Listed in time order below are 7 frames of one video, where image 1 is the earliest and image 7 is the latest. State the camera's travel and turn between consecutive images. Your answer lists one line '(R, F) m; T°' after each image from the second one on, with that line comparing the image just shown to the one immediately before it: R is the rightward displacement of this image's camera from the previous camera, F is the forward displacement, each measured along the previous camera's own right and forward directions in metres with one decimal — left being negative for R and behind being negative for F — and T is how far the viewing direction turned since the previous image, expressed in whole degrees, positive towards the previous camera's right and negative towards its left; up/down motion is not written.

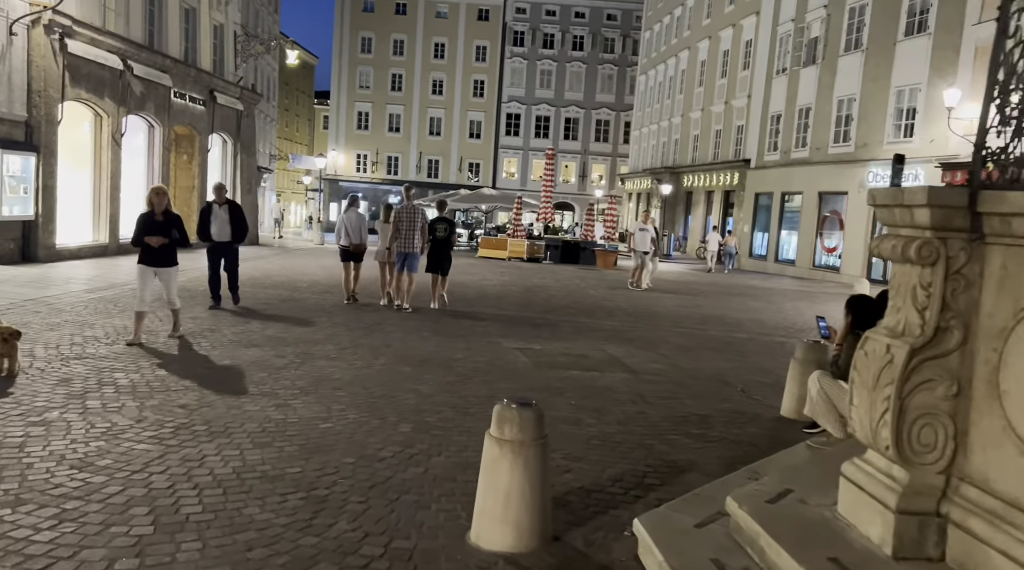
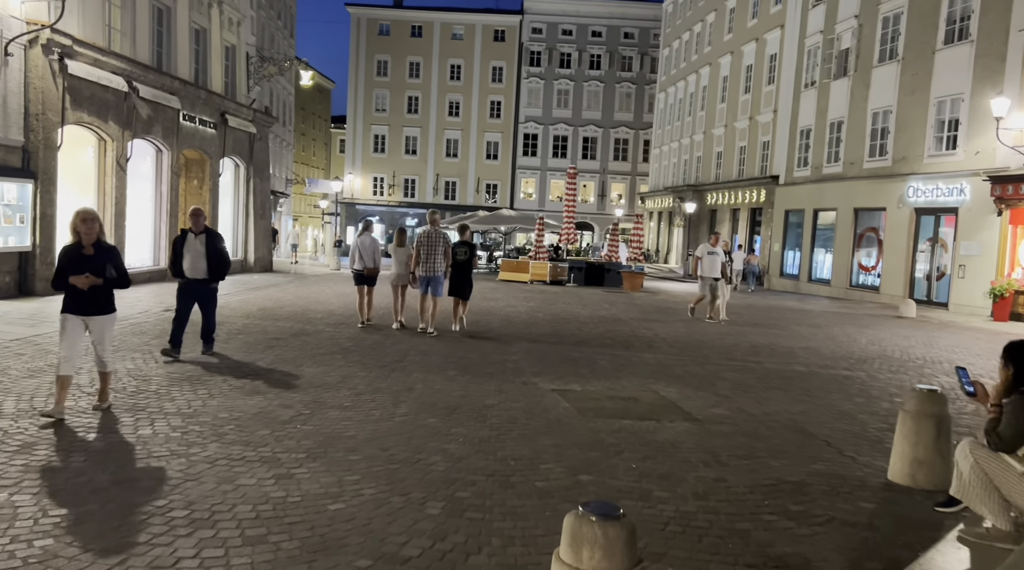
(-0.2, +1.1) m; -1°
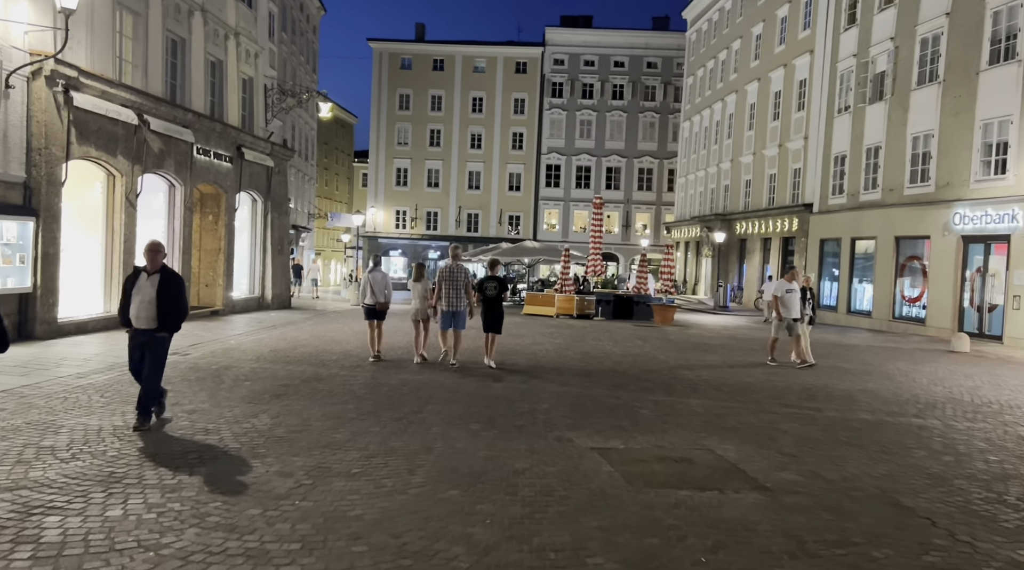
(-0.1, +1.0) m; -2°
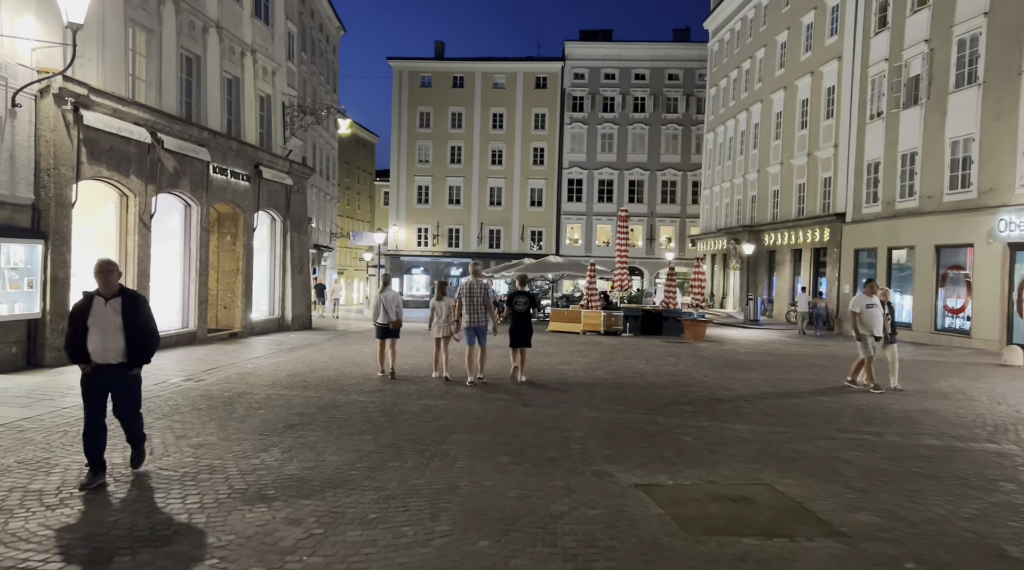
(-0.1, +0.7) m; -2°
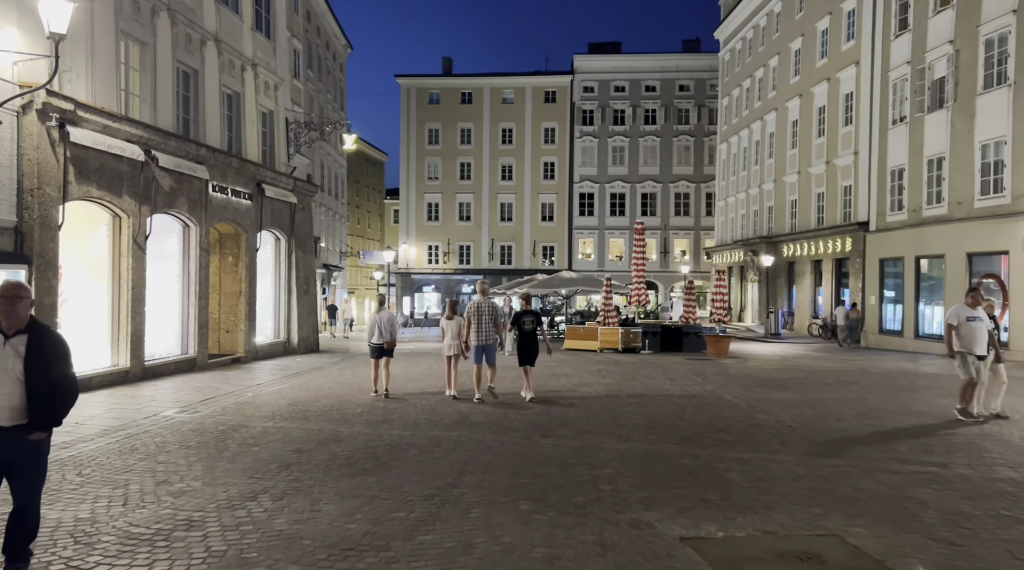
(-0.1, +0.9) m; -1°
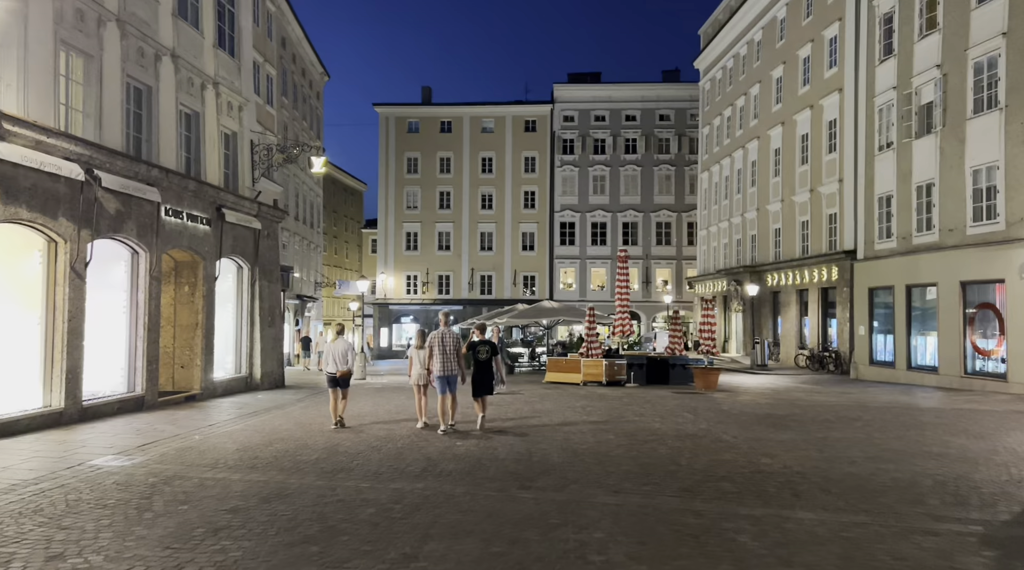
(+0.1, +1.2) m; +1°
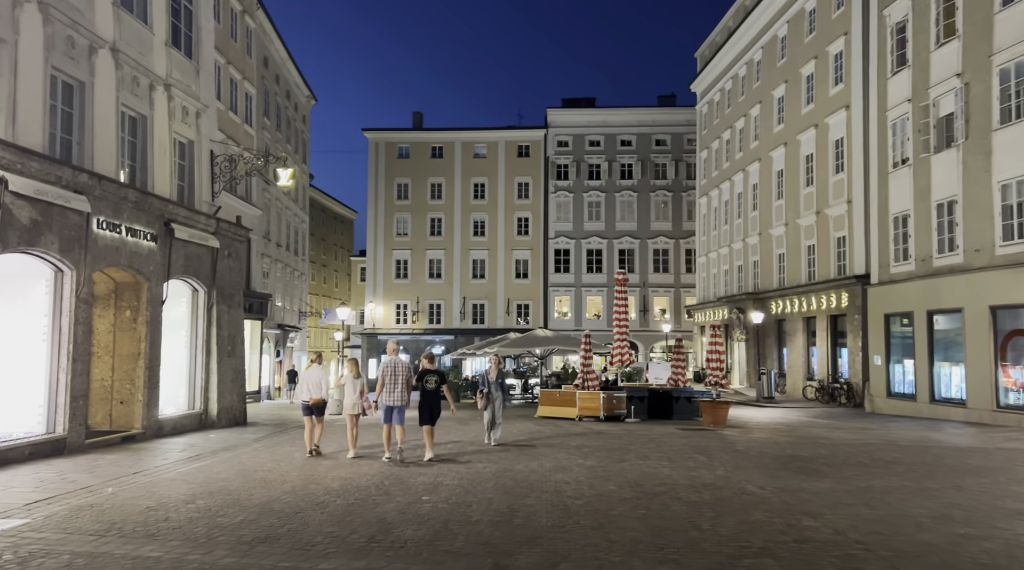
(+0.2, +2.2) m; 0°
